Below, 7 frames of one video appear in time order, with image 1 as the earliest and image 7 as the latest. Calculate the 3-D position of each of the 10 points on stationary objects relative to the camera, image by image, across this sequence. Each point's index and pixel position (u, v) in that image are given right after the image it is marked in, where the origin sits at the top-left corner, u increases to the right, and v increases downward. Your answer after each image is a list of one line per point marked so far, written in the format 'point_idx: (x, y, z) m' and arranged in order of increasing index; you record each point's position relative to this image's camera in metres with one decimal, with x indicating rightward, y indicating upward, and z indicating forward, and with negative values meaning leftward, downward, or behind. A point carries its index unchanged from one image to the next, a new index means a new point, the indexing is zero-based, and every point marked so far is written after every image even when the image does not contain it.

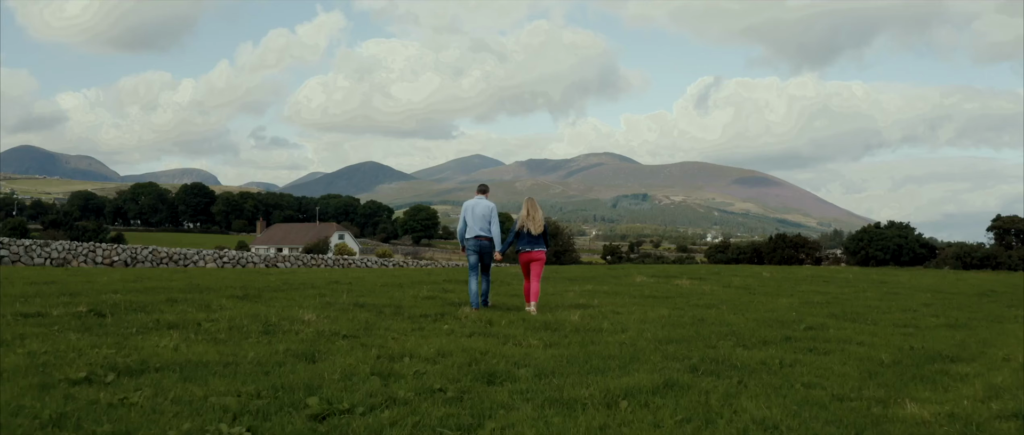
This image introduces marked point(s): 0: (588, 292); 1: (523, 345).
0: (+2.1, -2.0, +17.3) m
1: (+0.1, -1.7, +8.3) m
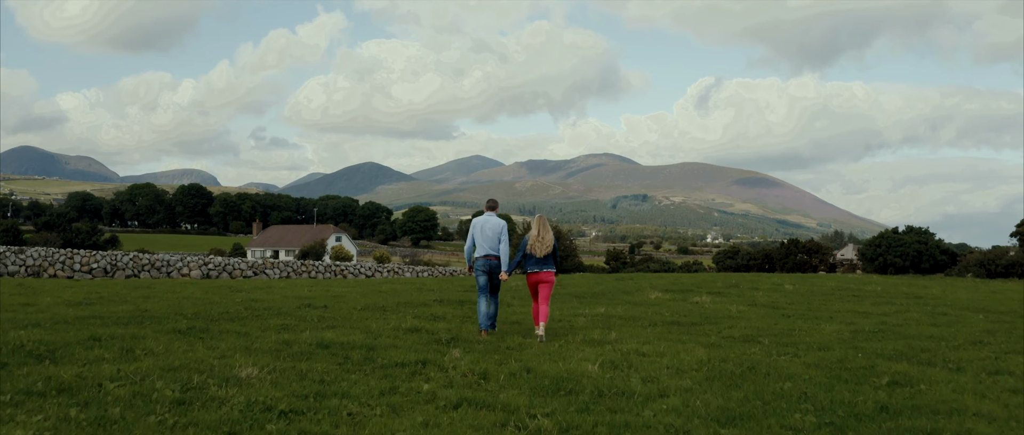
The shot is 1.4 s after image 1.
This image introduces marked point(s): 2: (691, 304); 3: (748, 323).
0: (+2.1, -2.3, +14.9) m
1: (+0.2, -2.0, +5.9) m
2: (+5.4, -2.6, +19.3) m
3: (+5.6, -2.5, +15.1) m
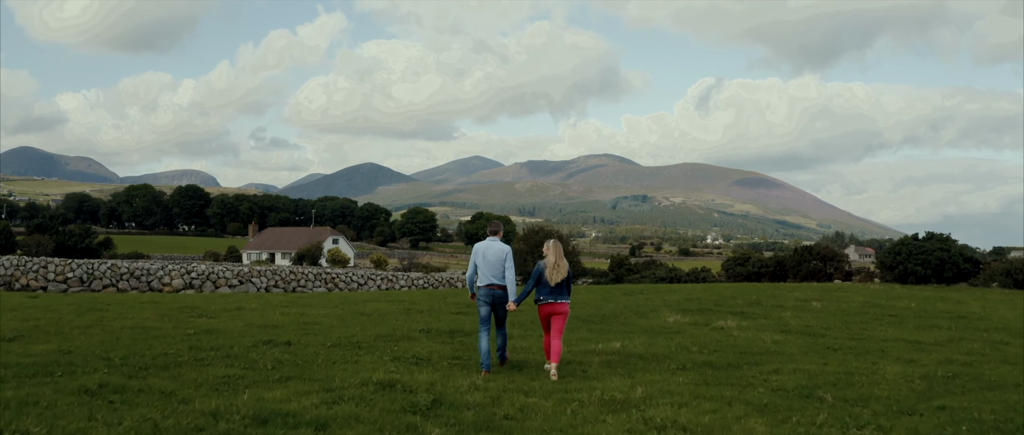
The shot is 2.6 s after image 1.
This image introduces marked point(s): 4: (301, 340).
0: (+2.1, -2.7, +12.5) m
1: (+0.1, -2.4, +3.5) m
2: (+5.4, -3.0, +16.9) m
3: (+5.6, -2.9, +12.7) m
4: (-4.3, -2.5, +13.2) m
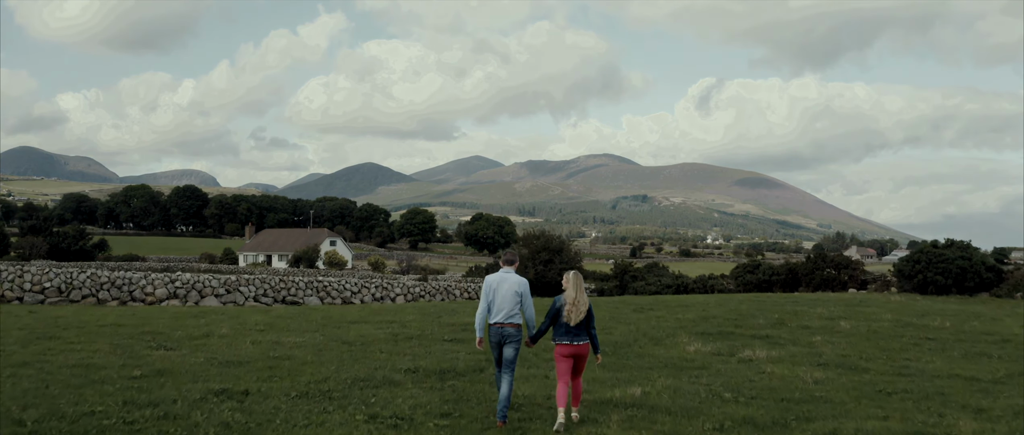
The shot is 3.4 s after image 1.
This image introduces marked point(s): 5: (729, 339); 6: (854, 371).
0: (+2.1, -3.2, +10.5) m
1: (+0.2, -2.8, +1.5) m
2: (+5.4, -3.5, +14.8) m
3: (+5.6, -3.3, +10.6) m
4: (-4.3, -3.0, +11.2) m
5: (+6.3, -3.6, +18.6) m
6: (+7.8, -3.5, +14.7) m
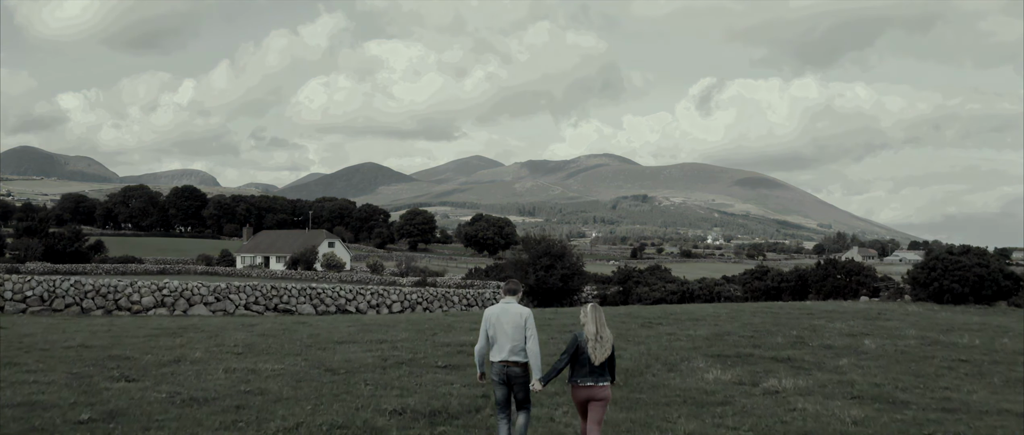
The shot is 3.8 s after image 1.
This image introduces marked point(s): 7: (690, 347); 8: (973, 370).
0: (+2.1, -3.5, +8.9) m
1: (+0.2, -3.2, -0.1) m
2: (+5.4, -3.8, +13.3) m
3: (+5.6, -3.7, +9.1) m
4: (-4.3, -3.3, +9.7) m
5: (+6.3, -3.9, +17.1) m
6: (+7.9, -3.9, +13.1) m
7: (+5.3, -3.9, +19.2) m
8: (+13.2, -4.3, +18.1) m
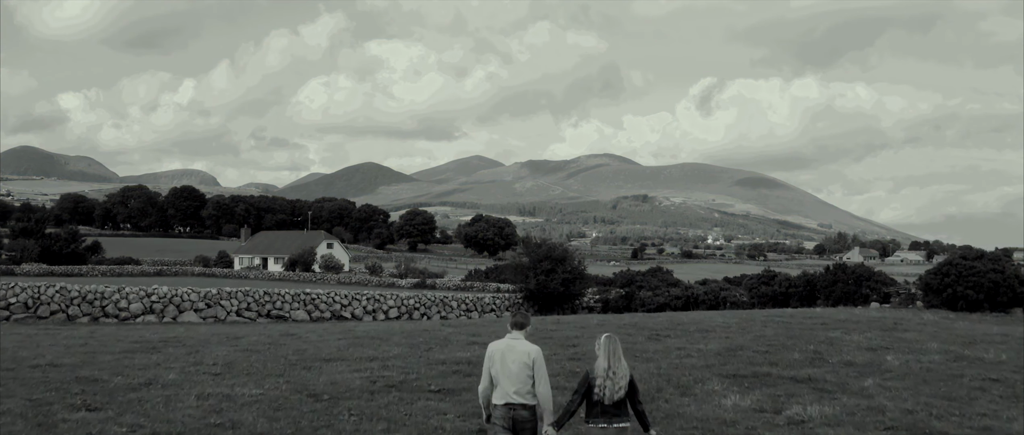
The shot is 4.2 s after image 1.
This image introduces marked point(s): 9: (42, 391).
0: (+2.1, -3.8, +7.7) m
1: (+0.2, -3.4, -1.3) m
2: (+5.4, -4.1, +12.0) m
3: (+5.6, -3.9, +7.8) m
4: (-4.3, -3.6, +8.4) m
5: (+6.3, -4.2, +15.9) m
6: (+7.8, -4.2, +11.9) m
7: (+5.3, -4.2, +17.9) m
8: (+13.1, -4.5, +16.8) m
9: (-10.5, -3.8, +14.2) m
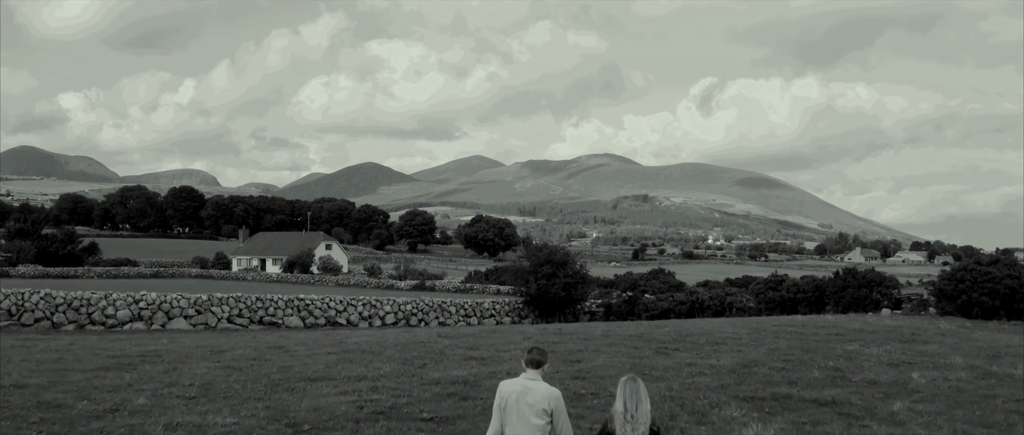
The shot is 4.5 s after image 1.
0: (+2.1, -4.0, +6.4) m
1: (+0.1, -3.7, -2.6) m
2: (+5.4, -4.3, +10.8) m
3: (+5.6, -4.2, +6.6) m
4: (-4.3, -3.8, +7.1) m
5: (+6.3, -4.4, +14.6) m
6: (+7.8, -4.4, +10.6) m
7: (+5.3, -4.4, +16.7) m
8: (+13.1, -4.8, +15.6) m
9: (-10.5, -4.1, +12.9) m
